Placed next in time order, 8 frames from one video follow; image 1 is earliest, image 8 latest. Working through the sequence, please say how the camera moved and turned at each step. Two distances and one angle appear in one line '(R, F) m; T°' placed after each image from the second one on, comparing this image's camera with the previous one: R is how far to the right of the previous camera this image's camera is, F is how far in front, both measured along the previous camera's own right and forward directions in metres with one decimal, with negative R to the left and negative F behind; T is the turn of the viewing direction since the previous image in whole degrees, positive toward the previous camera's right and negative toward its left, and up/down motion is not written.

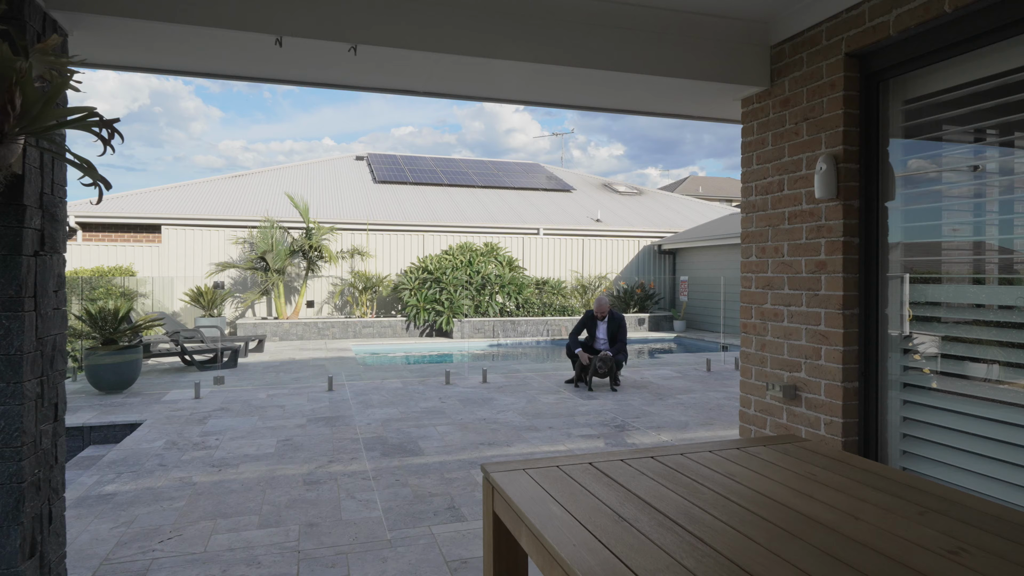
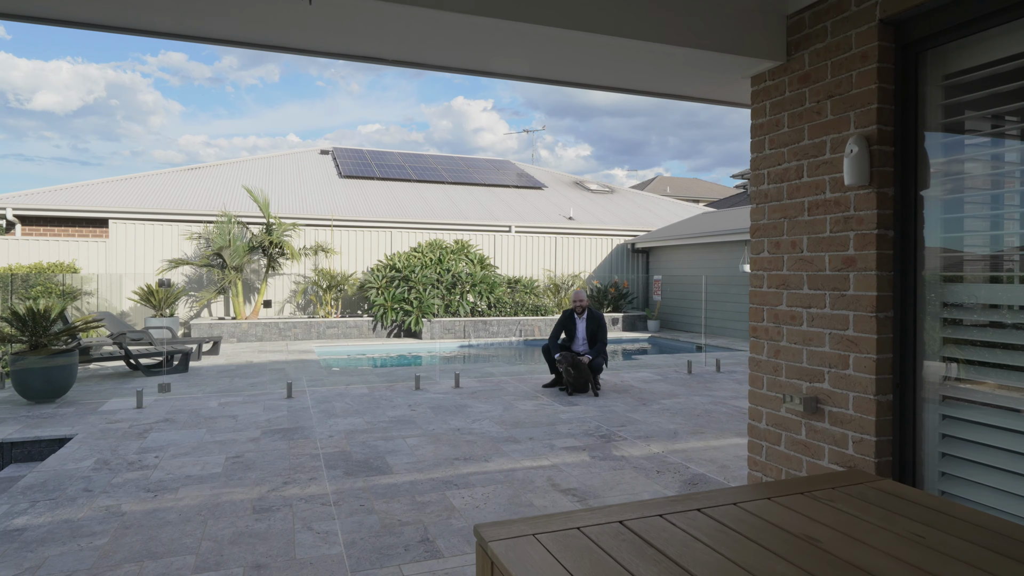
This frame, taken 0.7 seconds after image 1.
(-0.1, +0.4) m; +3°
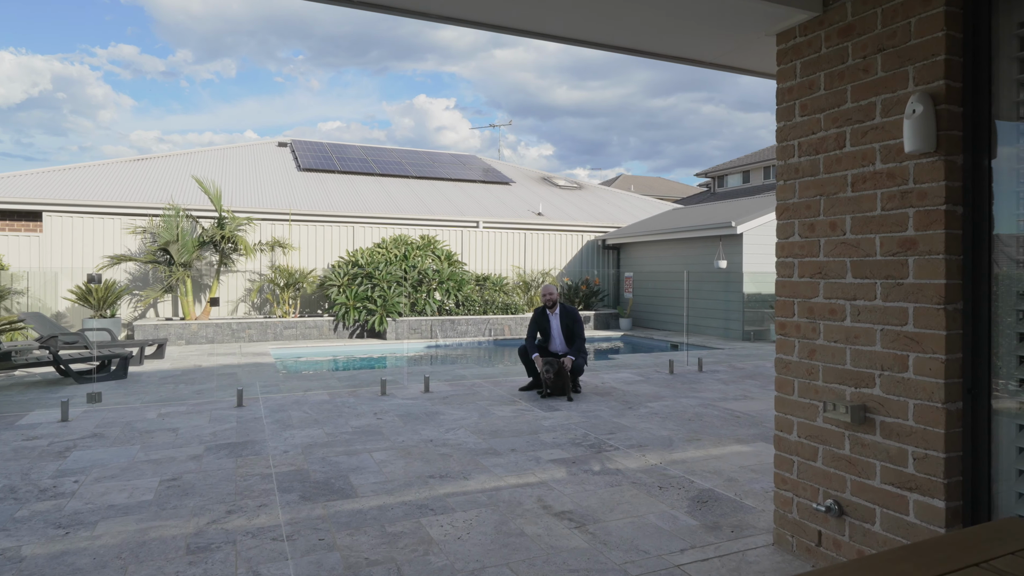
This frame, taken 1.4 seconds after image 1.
(-0.1, +0.5) m; +3°
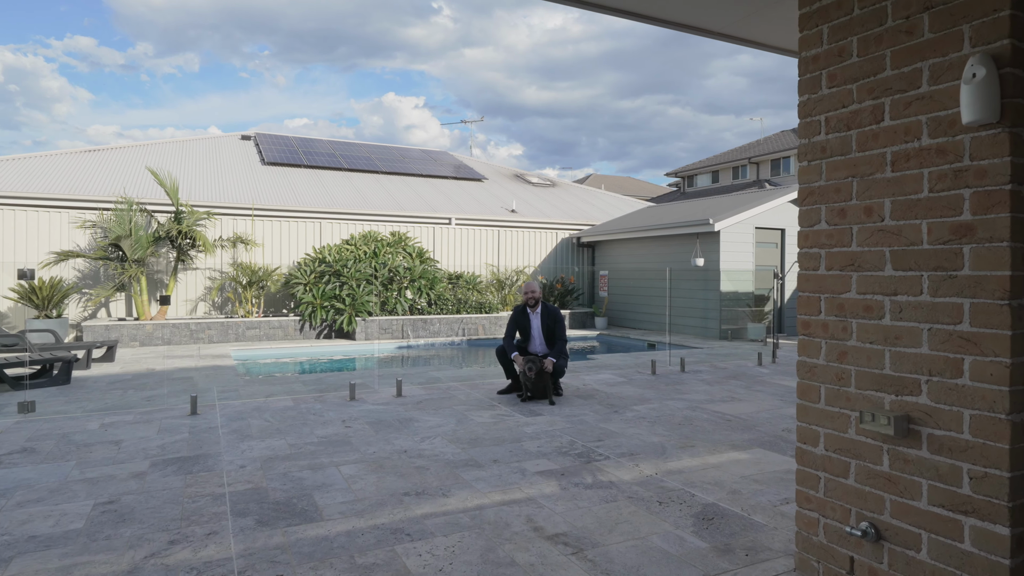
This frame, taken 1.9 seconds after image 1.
(-0.1, +0.4) m; +3°
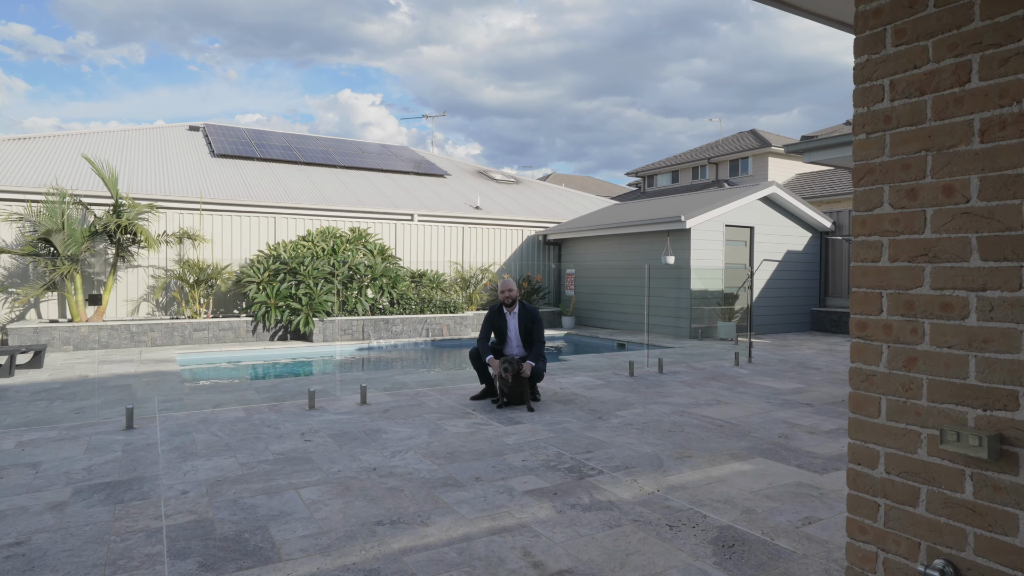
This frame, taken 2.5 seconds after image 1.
(-0.1, +0.4) m; +4°
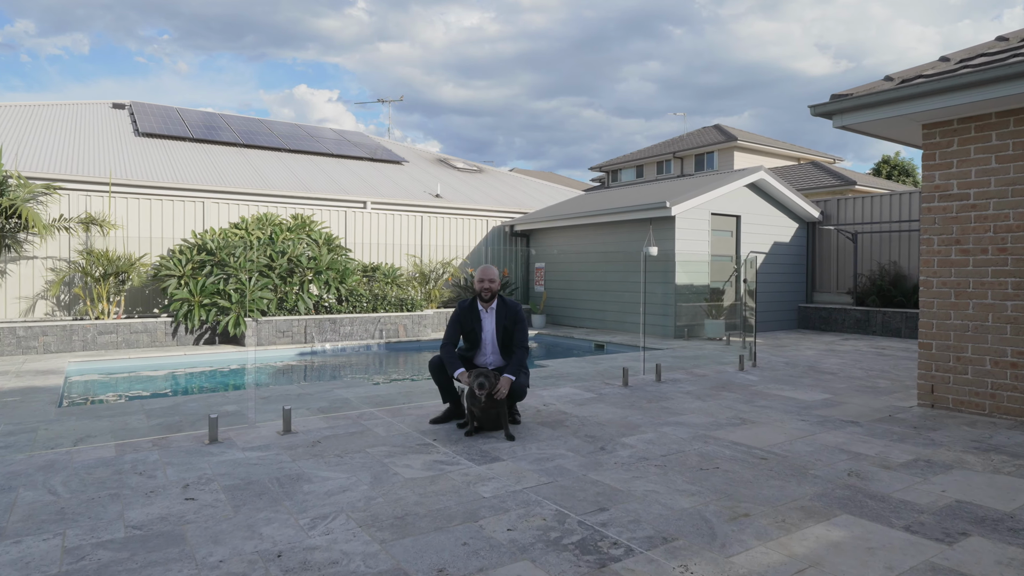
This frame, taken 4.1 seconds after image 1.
(-0.1, +1.3) m; +4°
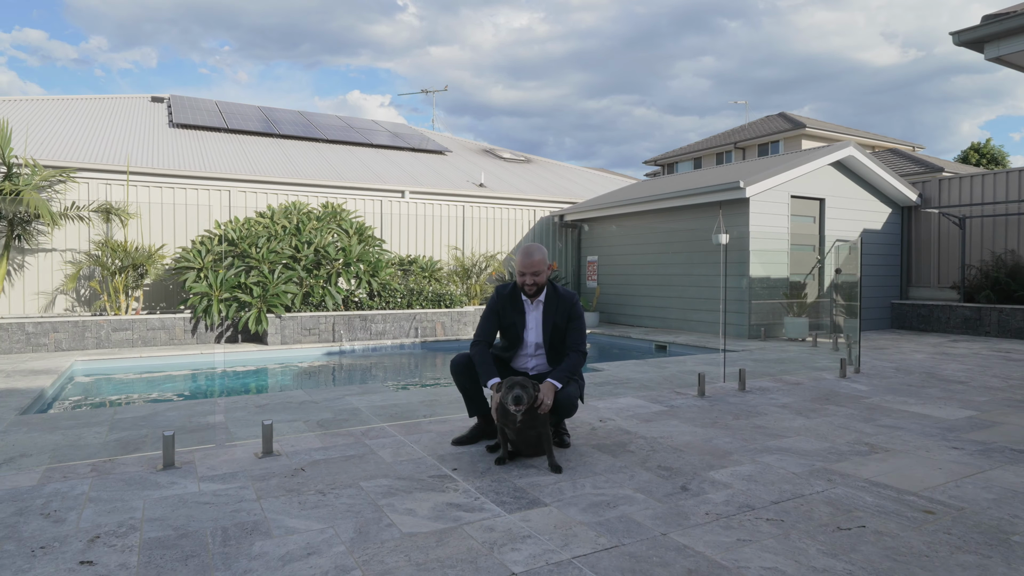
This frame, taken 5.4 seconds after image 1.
(0.0, +1.1) m; -5°
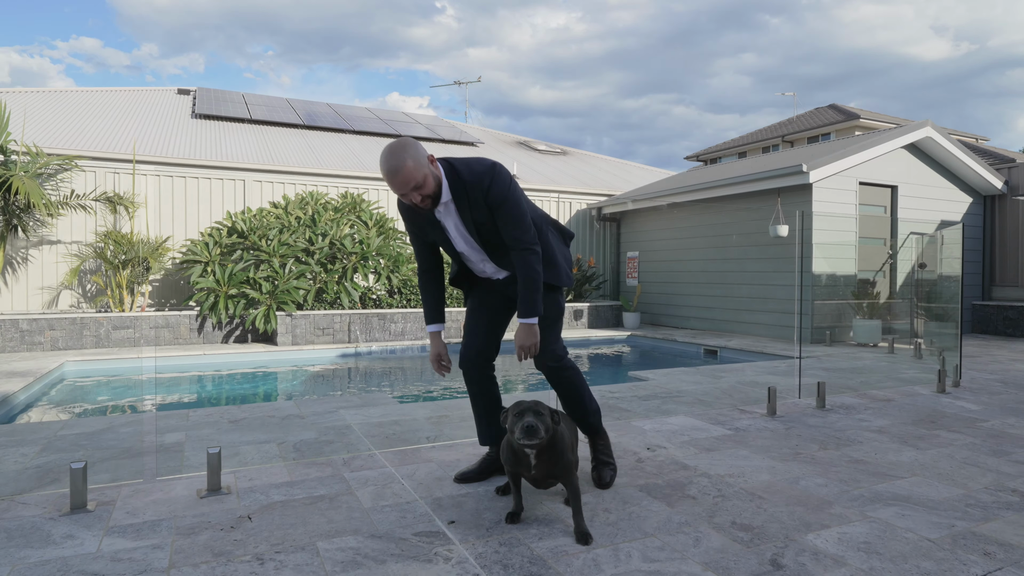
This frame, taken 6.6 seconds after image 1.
(+0.1, +0.8) m; -3°
